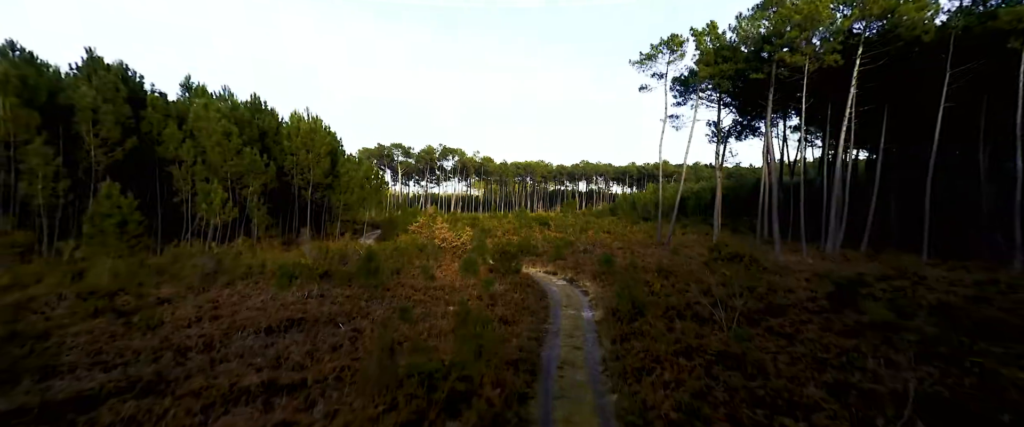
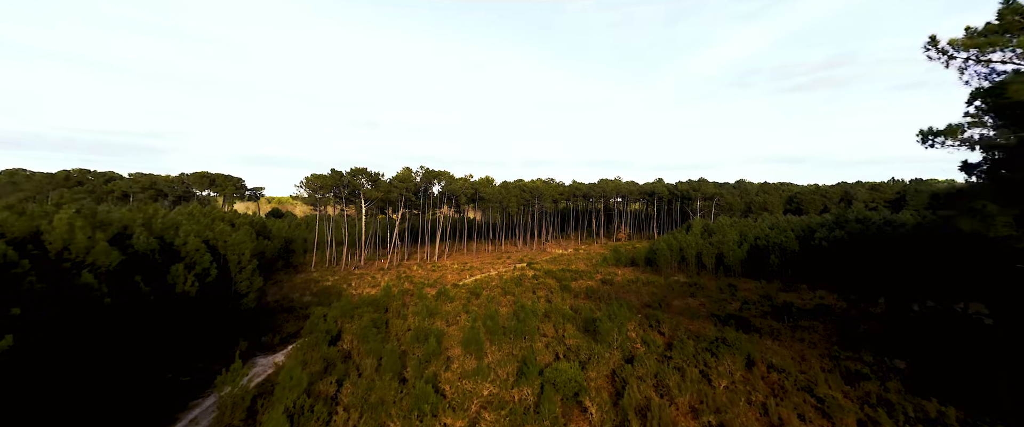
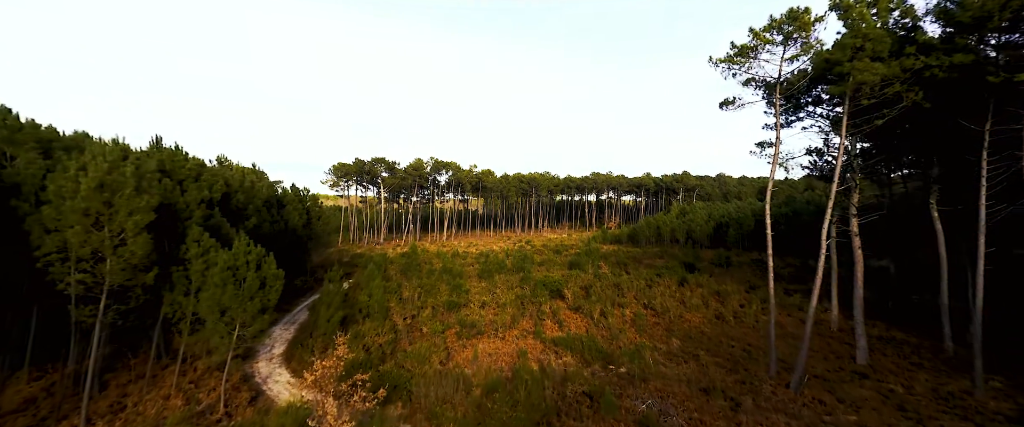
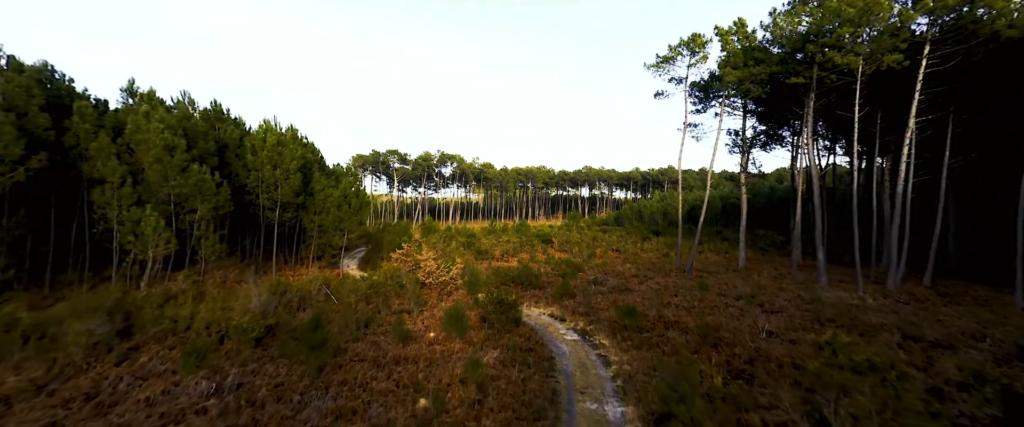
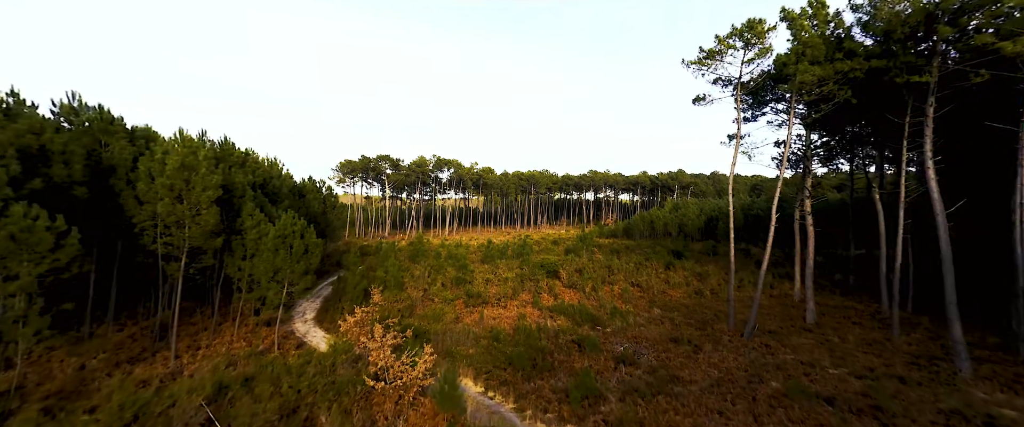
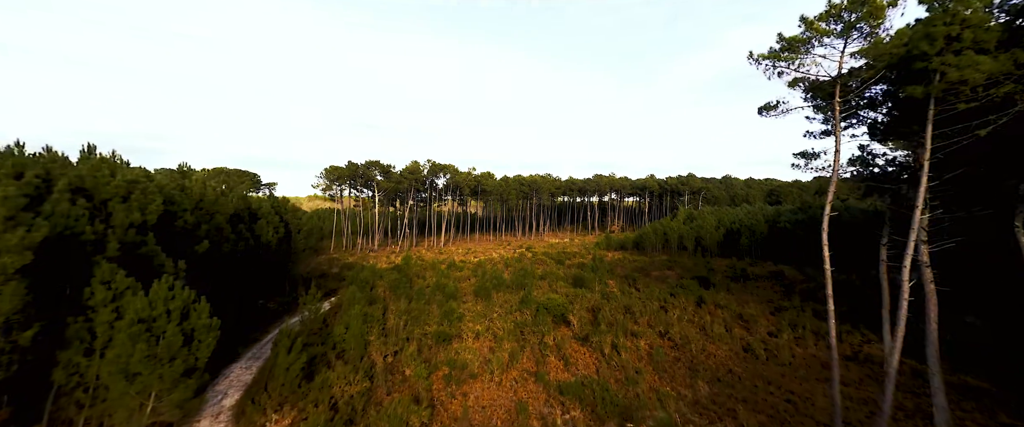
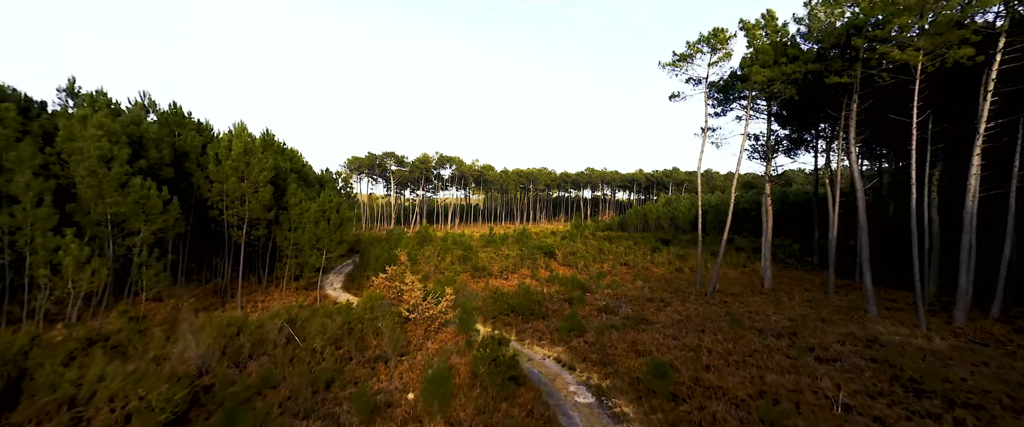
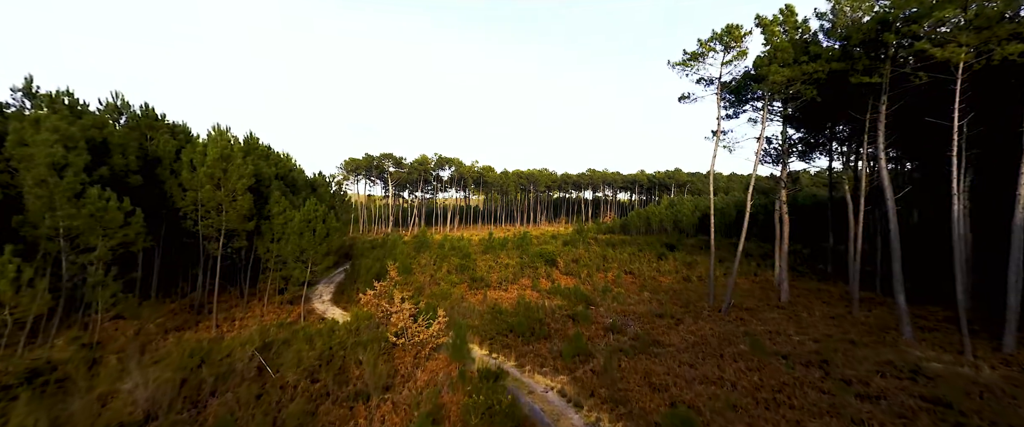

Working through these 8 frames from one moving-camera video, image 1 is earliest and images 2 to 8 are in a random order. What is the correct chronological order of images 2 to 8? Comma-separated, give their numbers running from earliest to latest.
4, 7, 8, 5, 3, 6, 2
